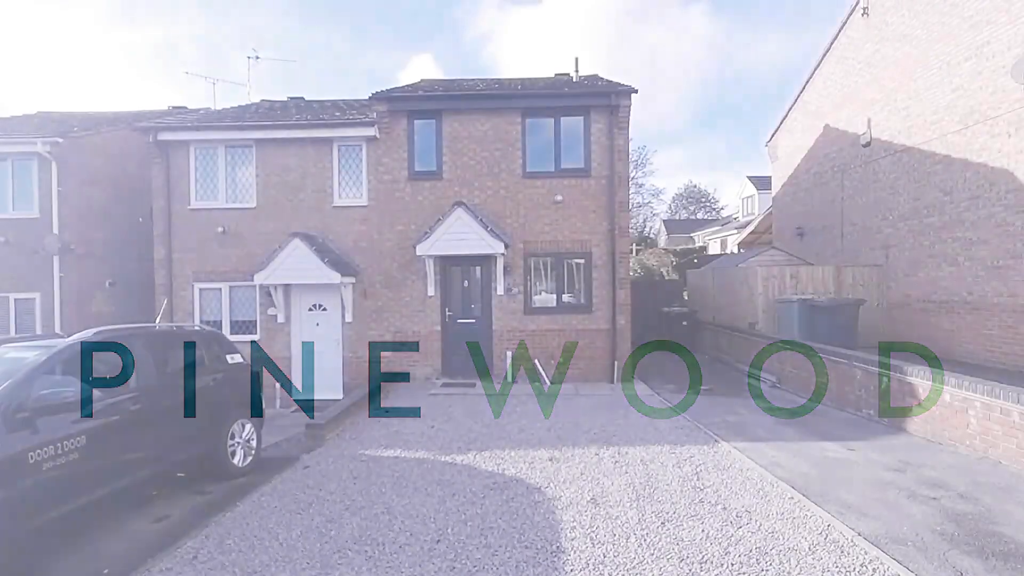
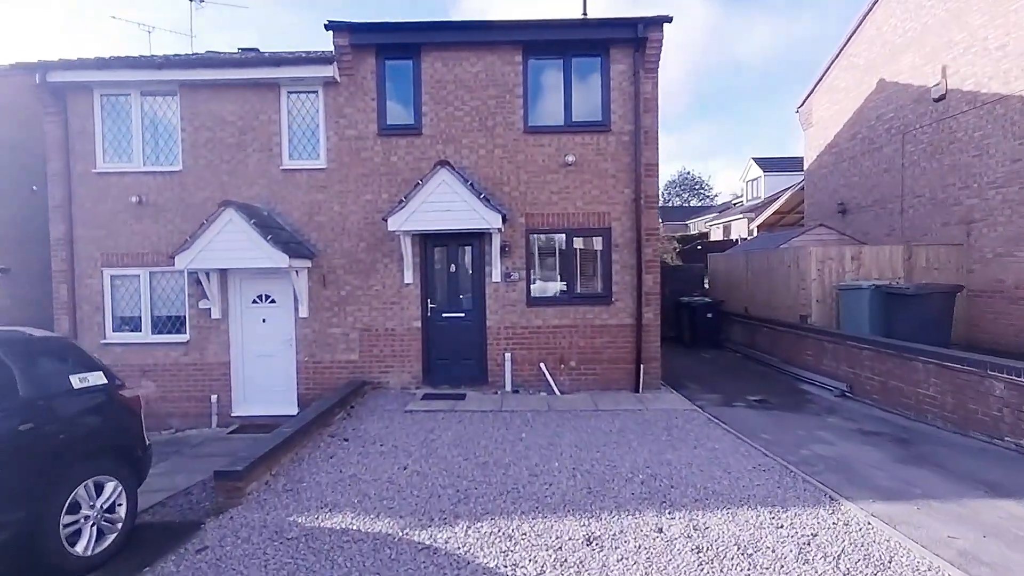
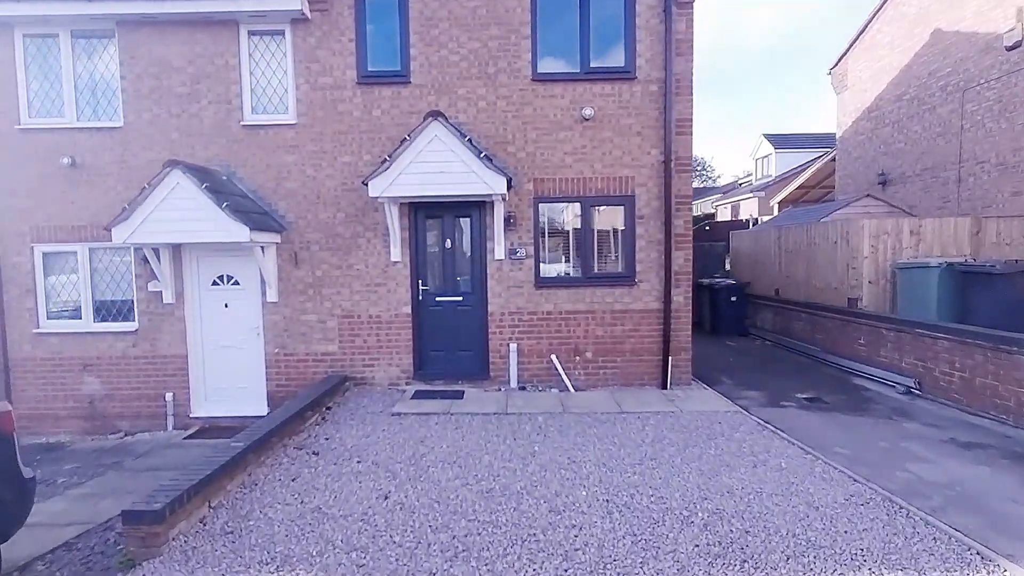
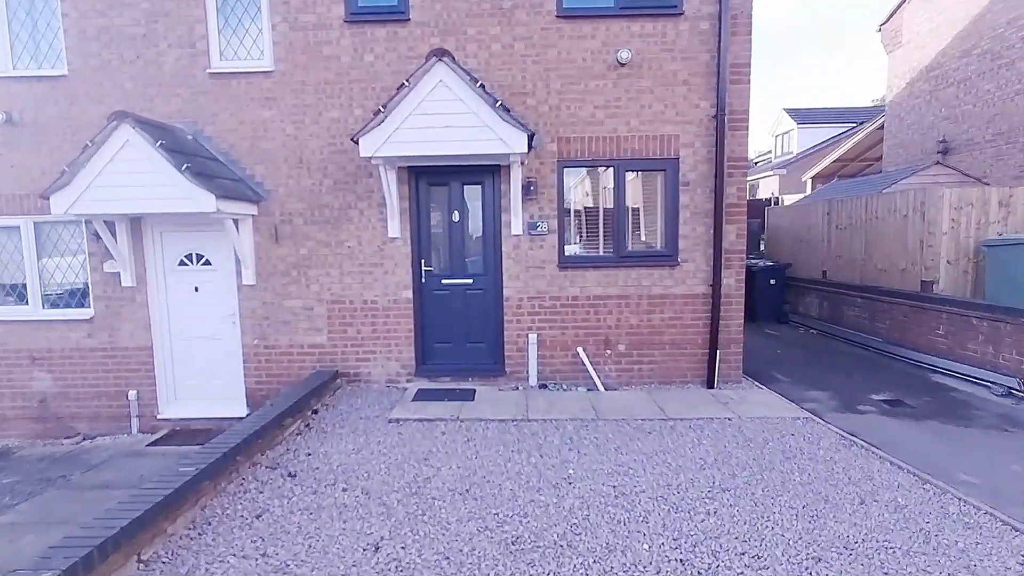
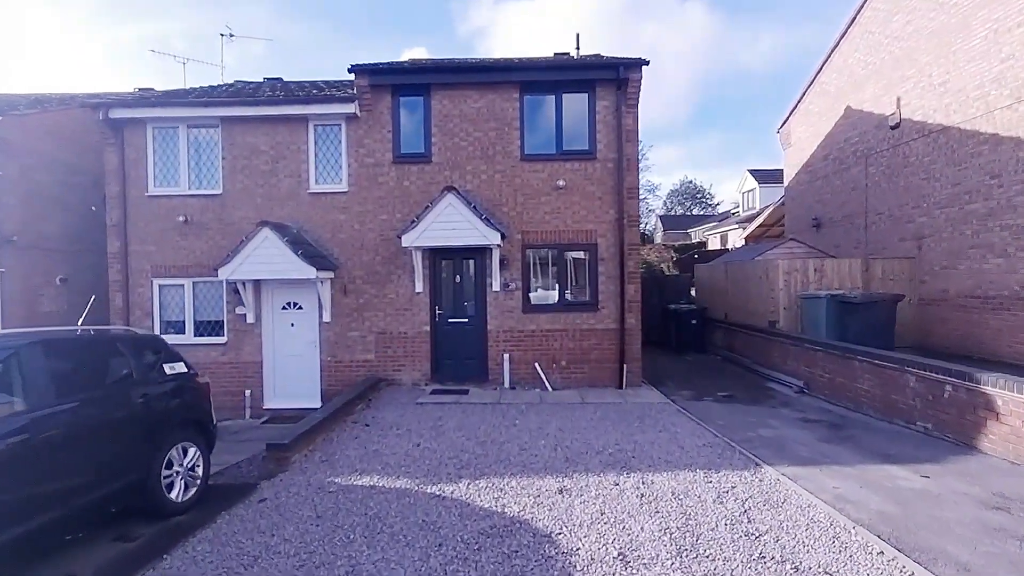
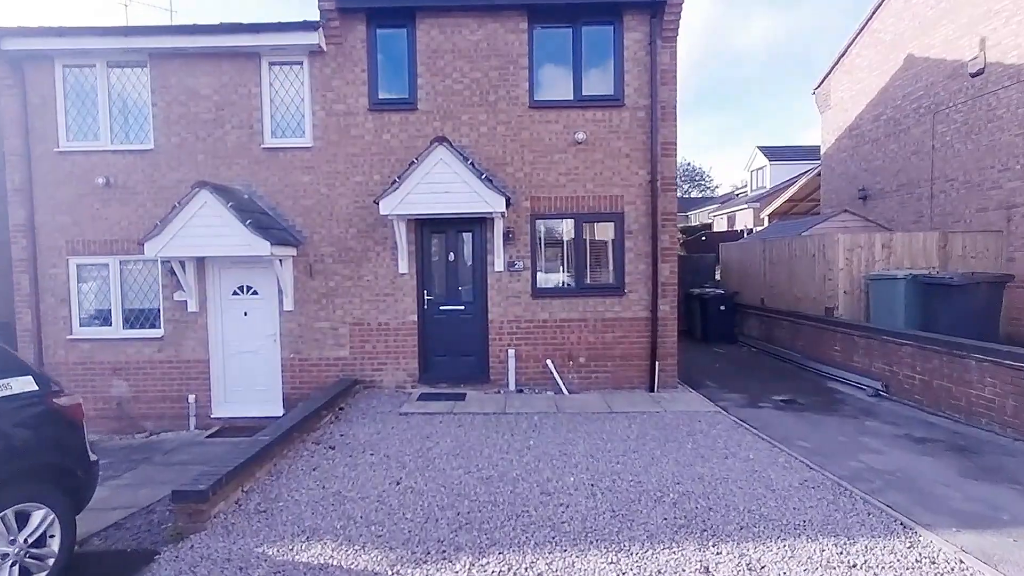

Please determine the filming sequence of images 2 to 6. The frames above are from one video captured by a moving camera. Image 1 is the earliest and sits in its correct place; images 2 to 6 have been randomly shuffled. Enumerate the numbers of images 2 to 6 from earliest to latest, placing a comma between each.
5, 2, 6, 3, 4
